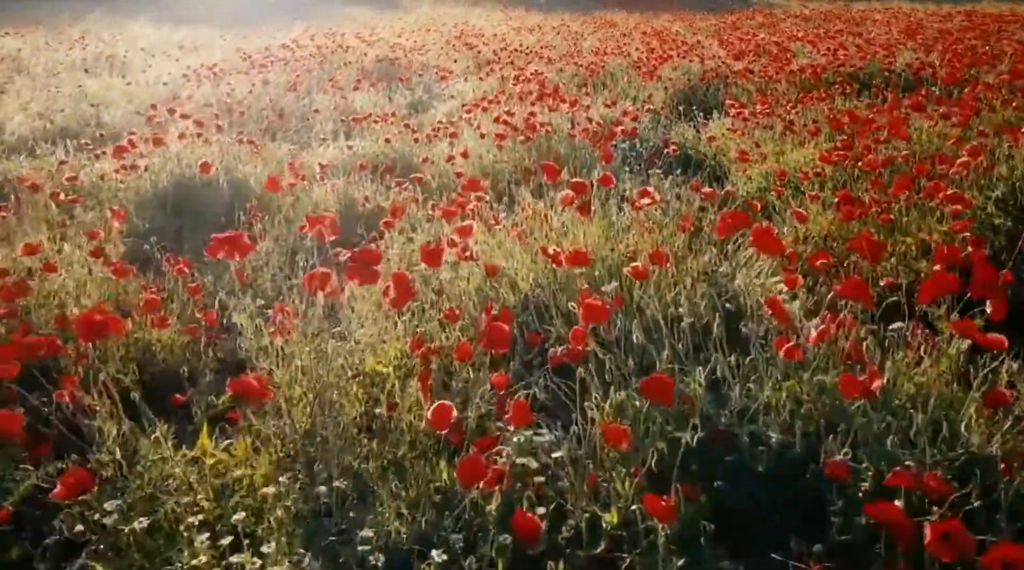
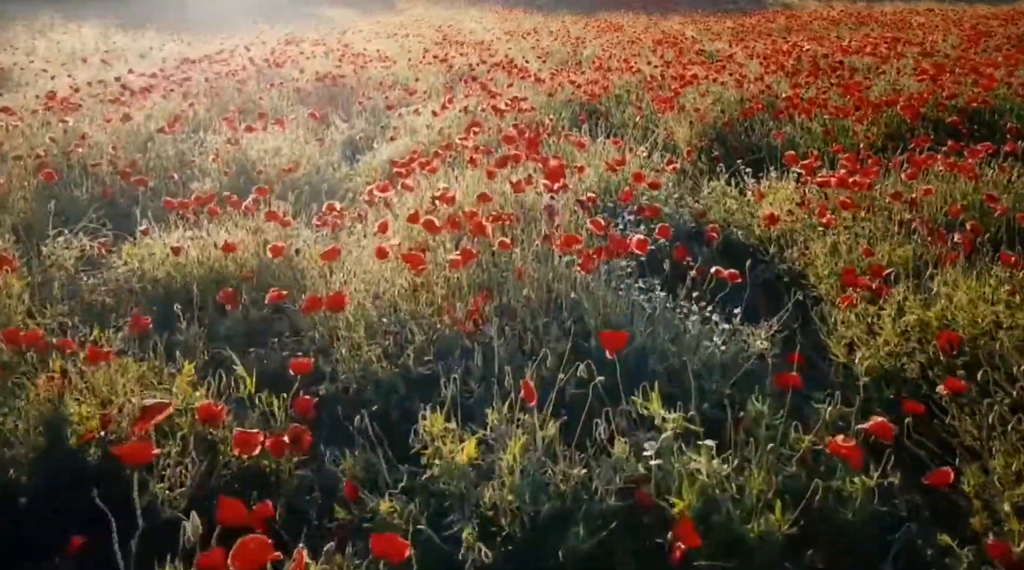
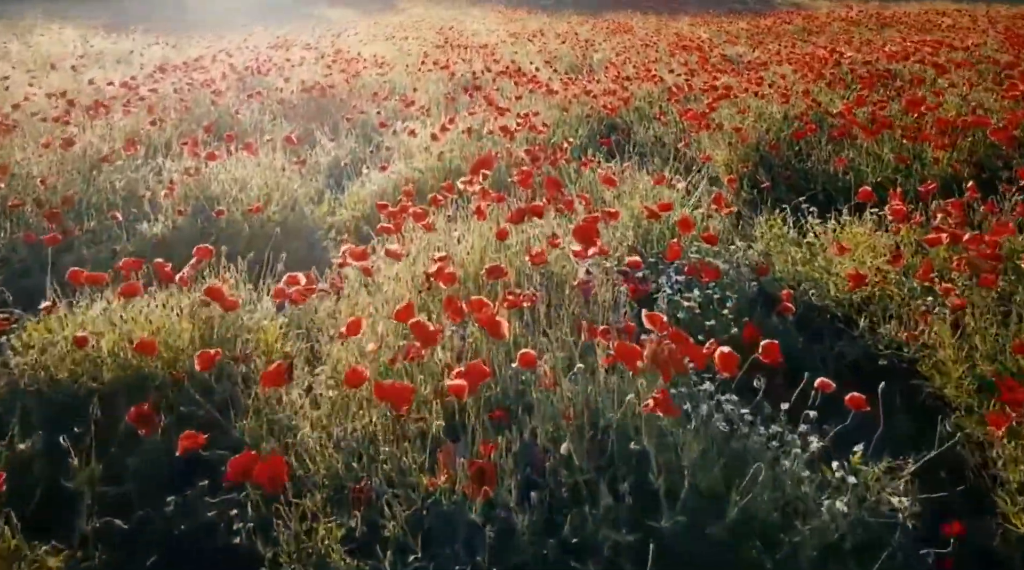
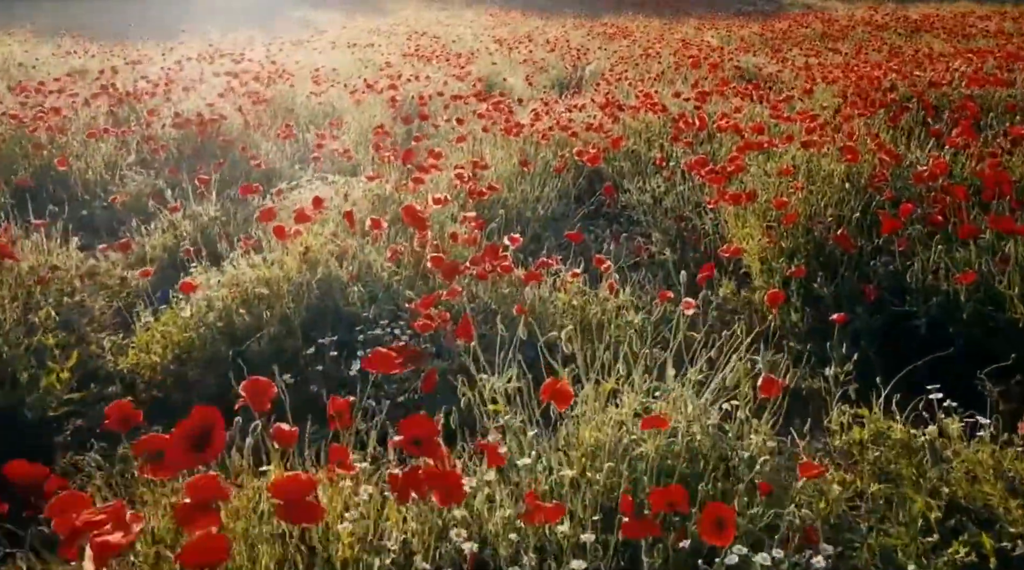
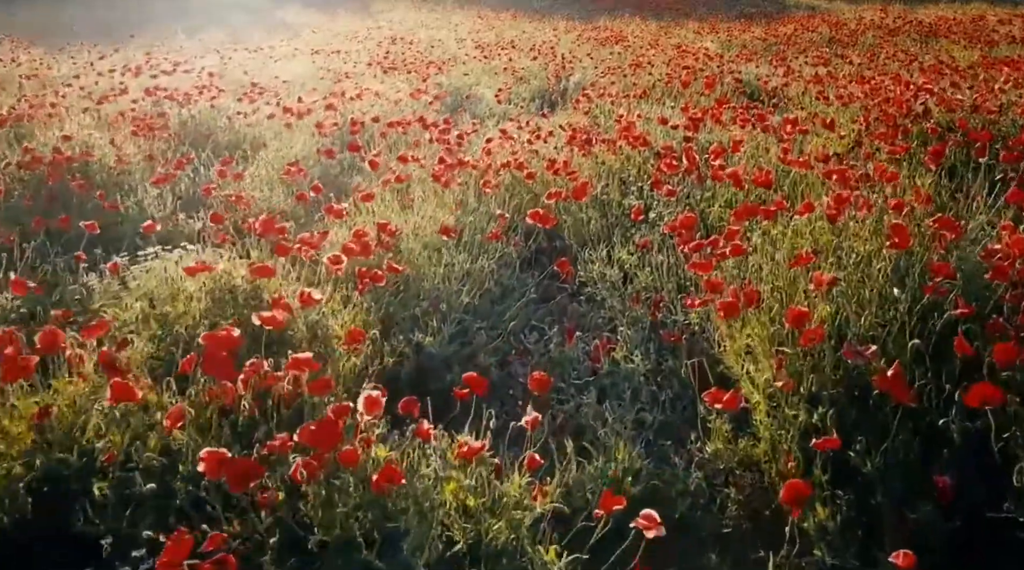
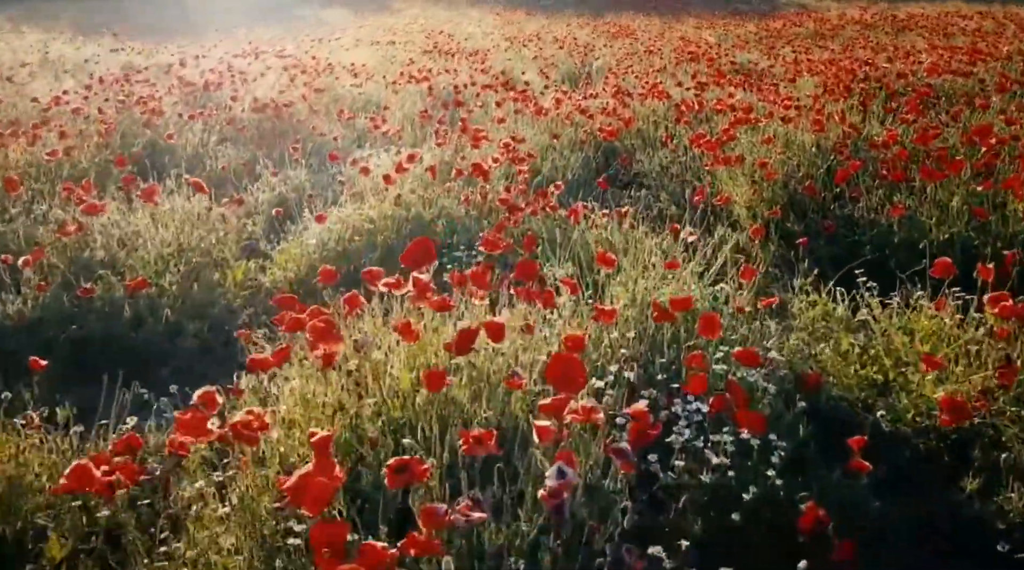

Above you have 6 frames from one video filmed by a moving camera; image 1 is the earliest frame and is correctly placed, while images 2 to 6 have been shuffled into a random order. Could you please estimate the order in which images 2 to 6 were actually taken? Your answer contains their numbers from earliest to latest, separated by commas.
2, 3, 6, 4, 5
